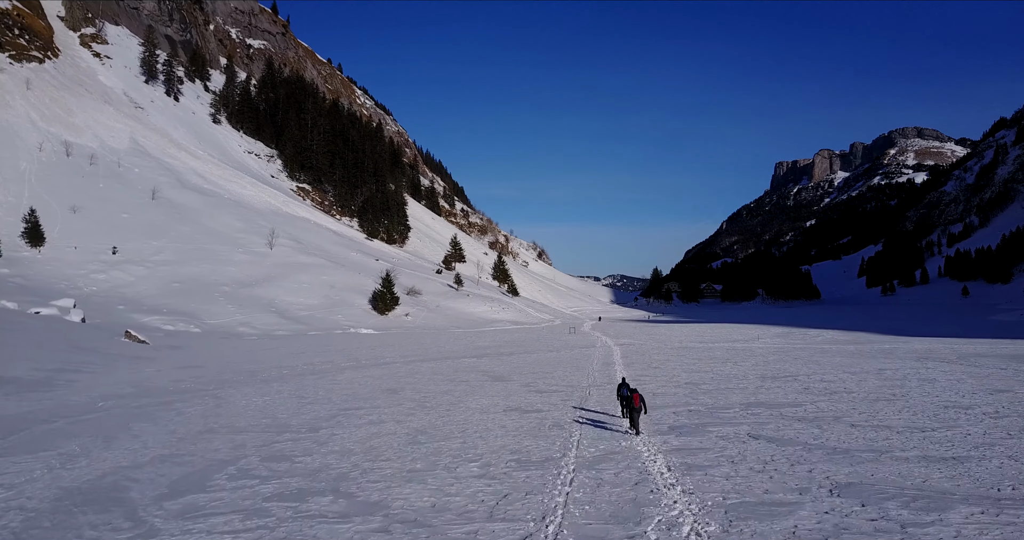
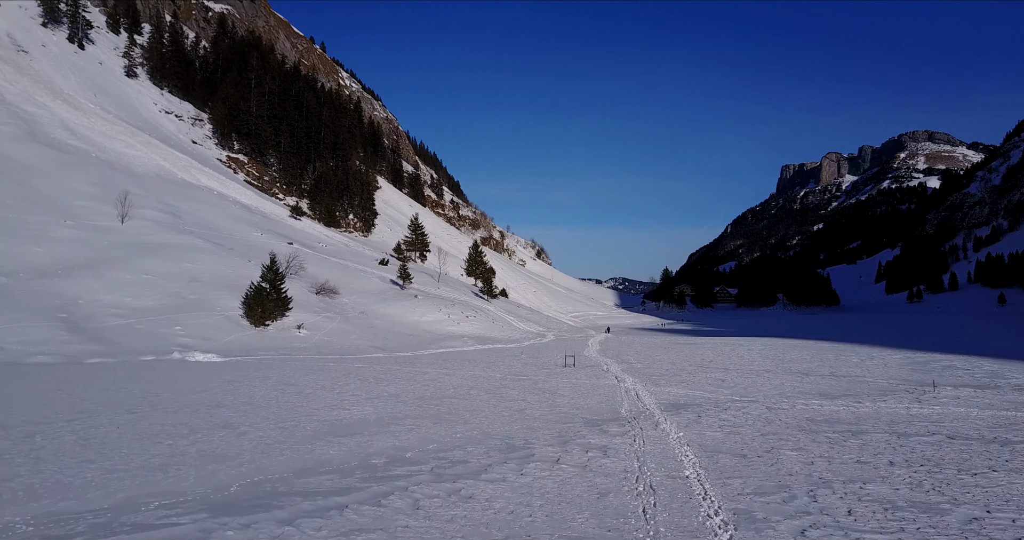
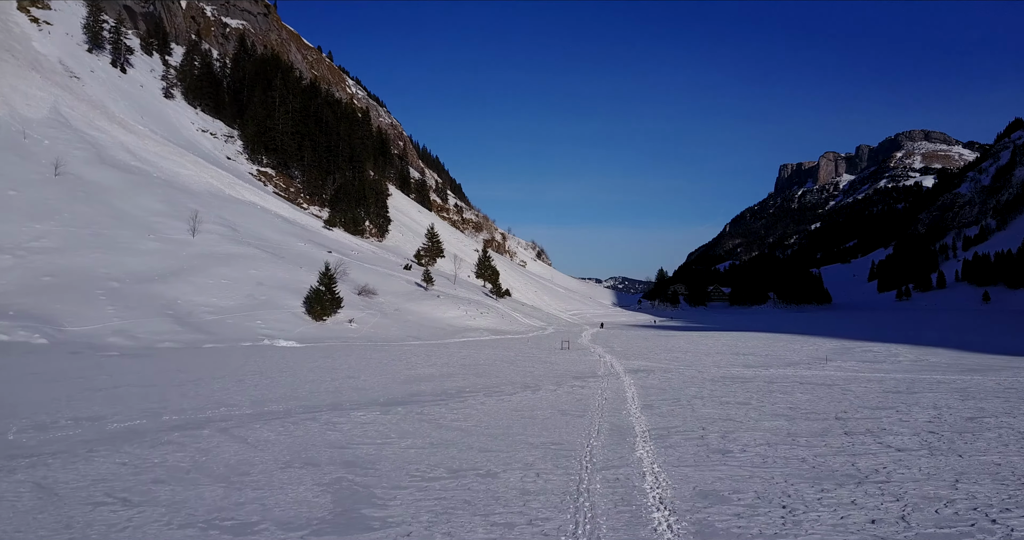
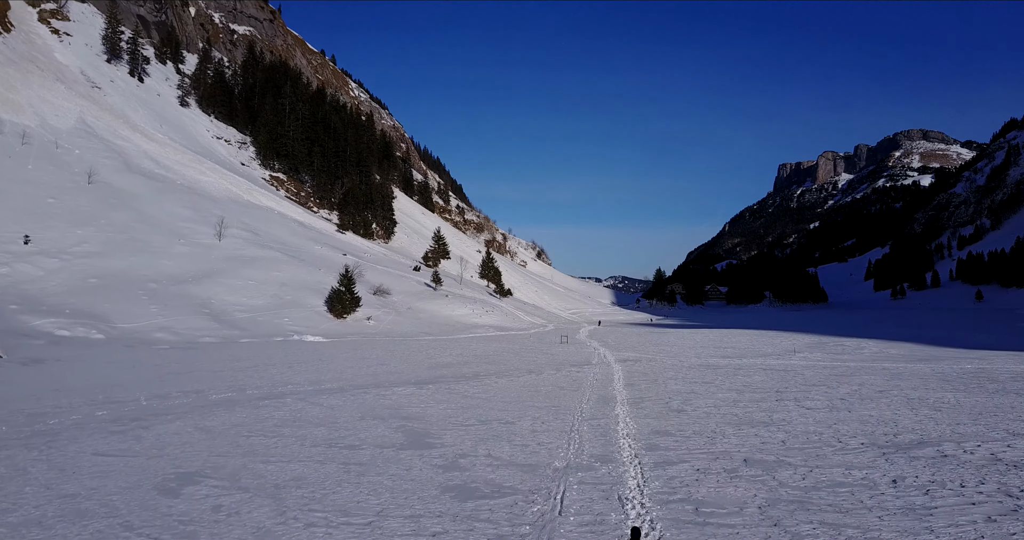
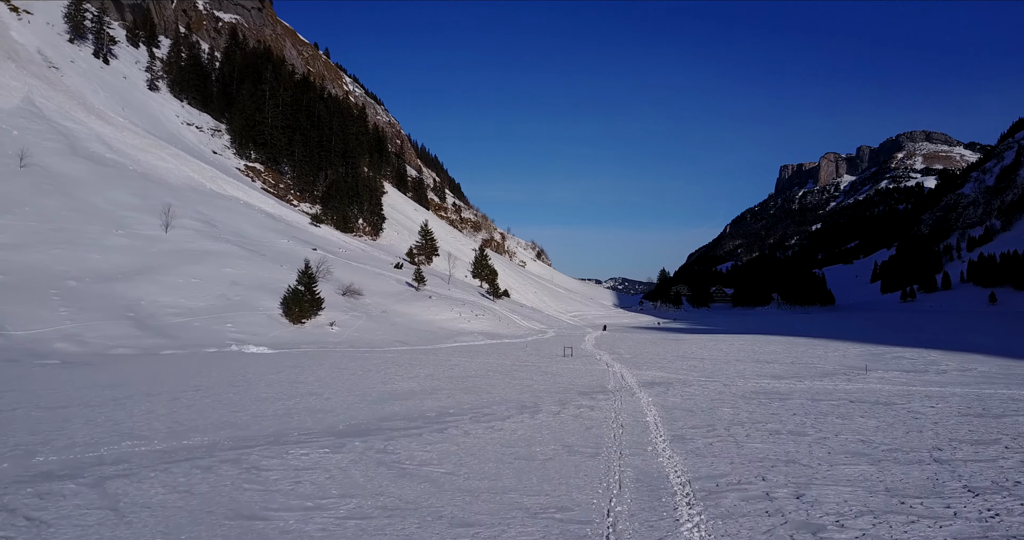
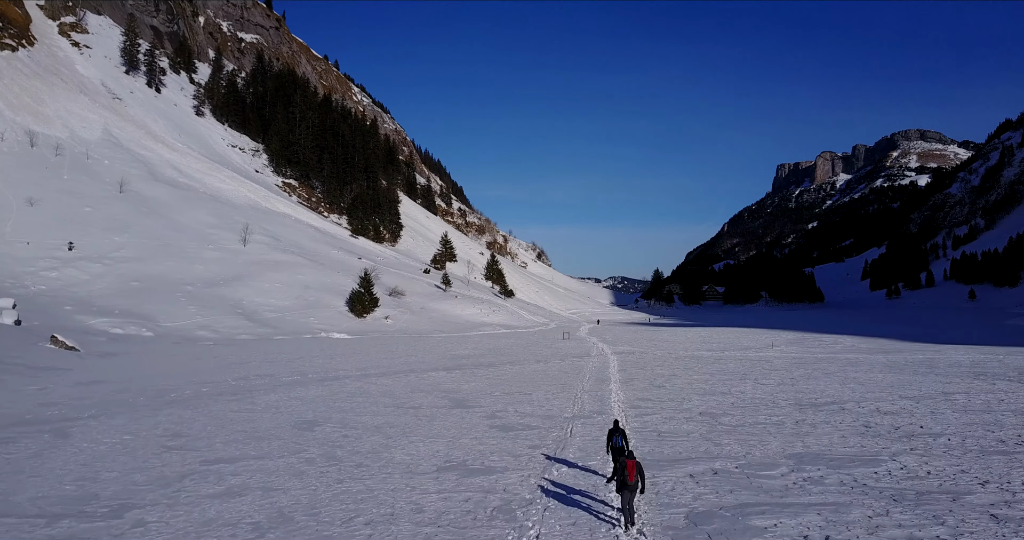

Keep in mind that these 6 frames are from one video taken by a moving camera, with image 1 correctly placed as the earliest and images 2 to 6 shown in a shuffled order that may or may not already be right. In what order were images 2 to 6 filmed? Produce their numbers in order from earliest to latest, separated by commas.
6, 4, 3, 5, 2
